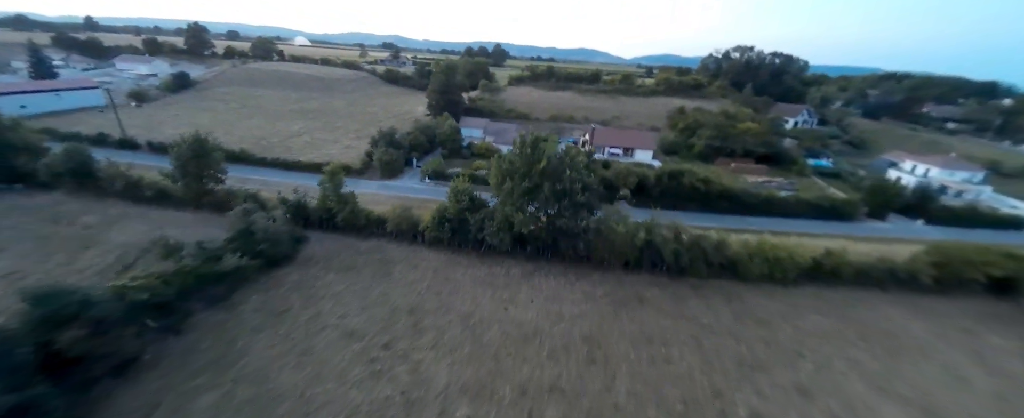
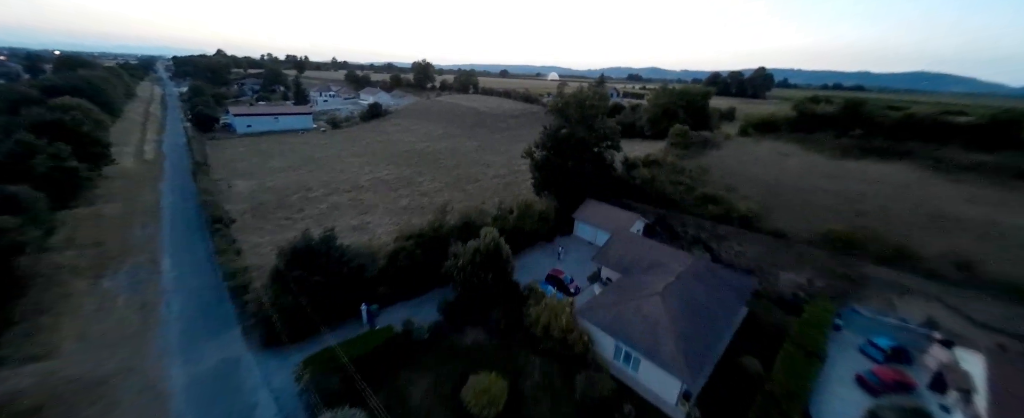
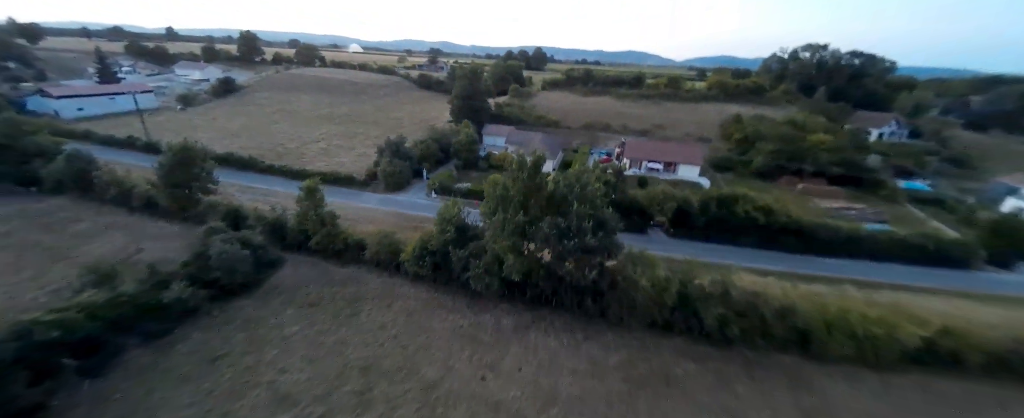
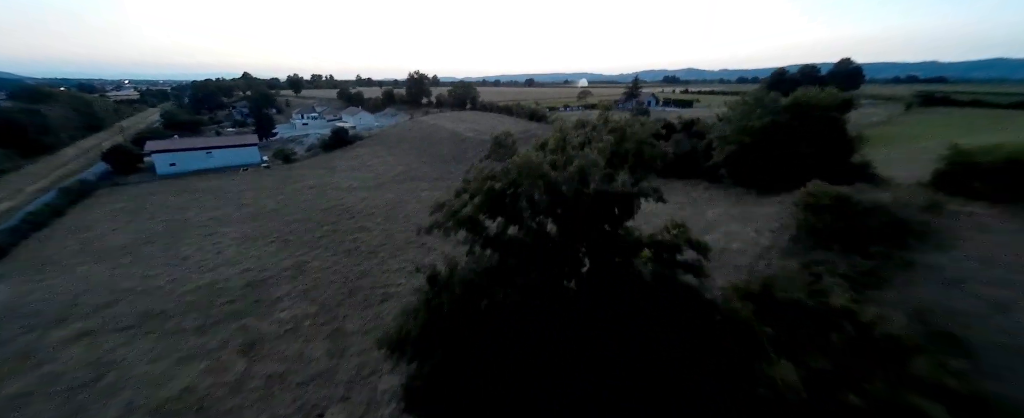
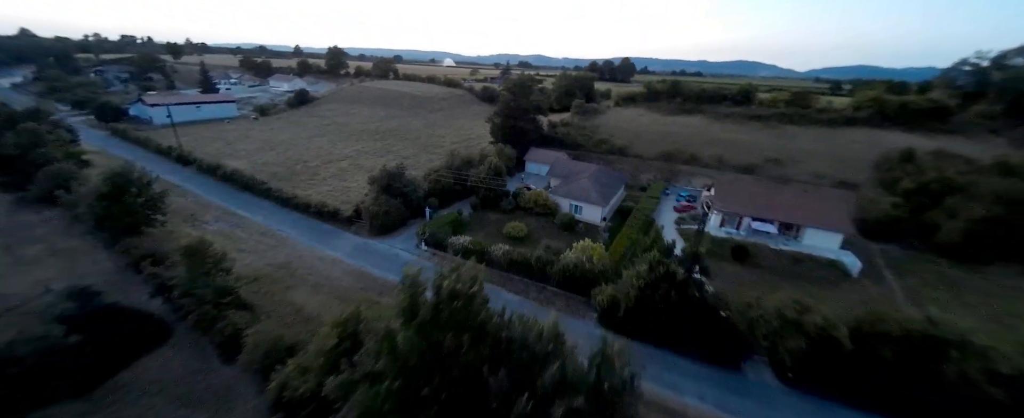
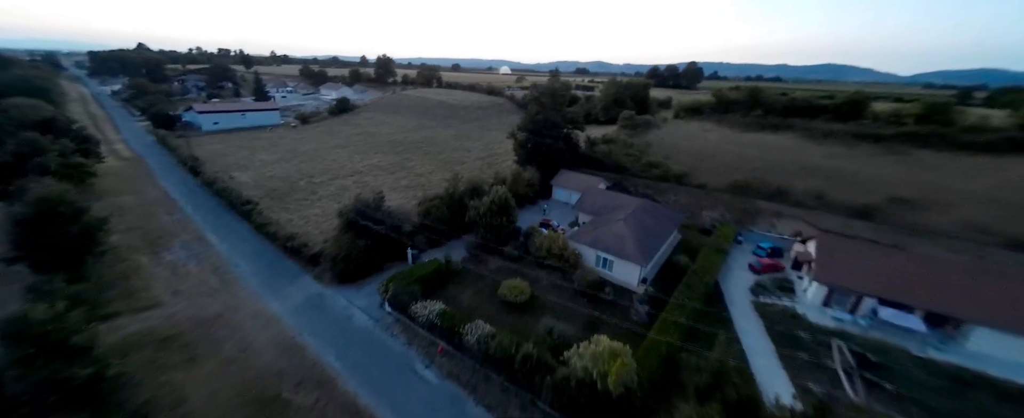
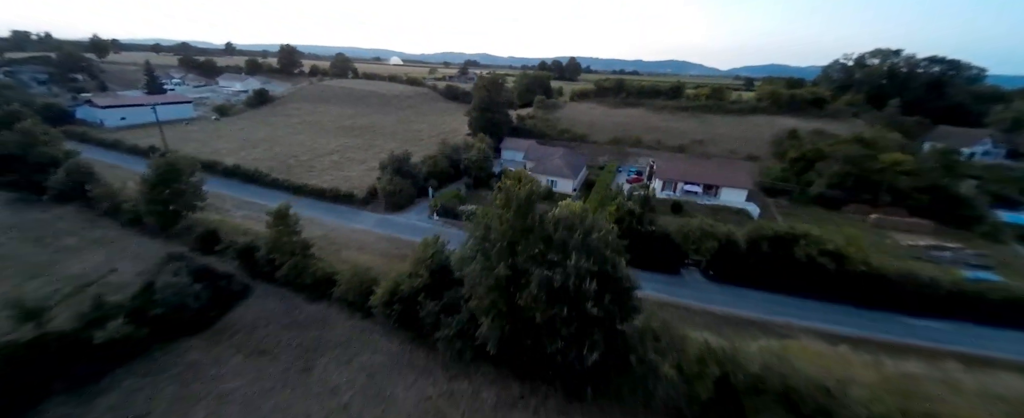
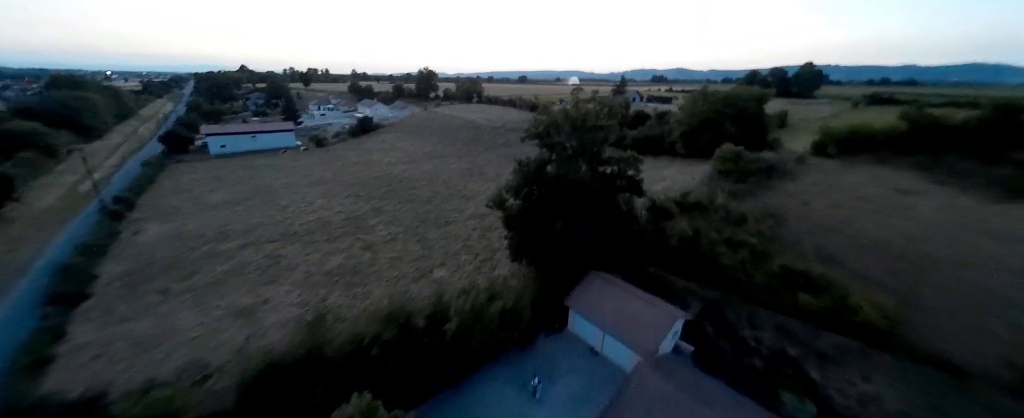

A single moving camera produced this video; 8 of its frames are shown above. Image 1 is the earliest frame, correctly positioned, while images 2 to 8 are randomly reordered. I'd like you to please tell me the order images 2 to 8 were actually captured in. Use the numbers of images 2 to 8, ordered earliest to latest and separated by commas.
3, 7, 5, 6, 2, 8, 4
